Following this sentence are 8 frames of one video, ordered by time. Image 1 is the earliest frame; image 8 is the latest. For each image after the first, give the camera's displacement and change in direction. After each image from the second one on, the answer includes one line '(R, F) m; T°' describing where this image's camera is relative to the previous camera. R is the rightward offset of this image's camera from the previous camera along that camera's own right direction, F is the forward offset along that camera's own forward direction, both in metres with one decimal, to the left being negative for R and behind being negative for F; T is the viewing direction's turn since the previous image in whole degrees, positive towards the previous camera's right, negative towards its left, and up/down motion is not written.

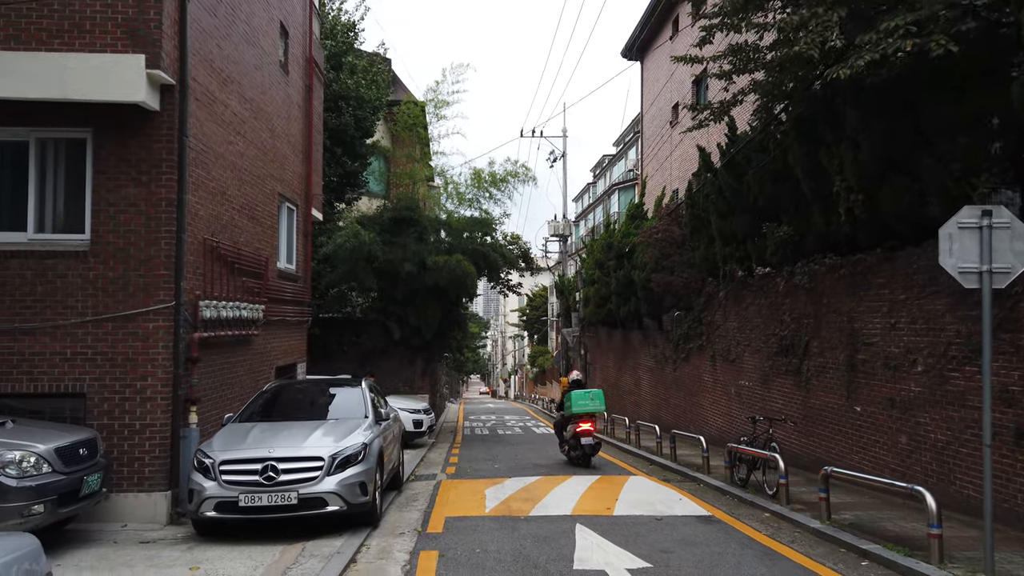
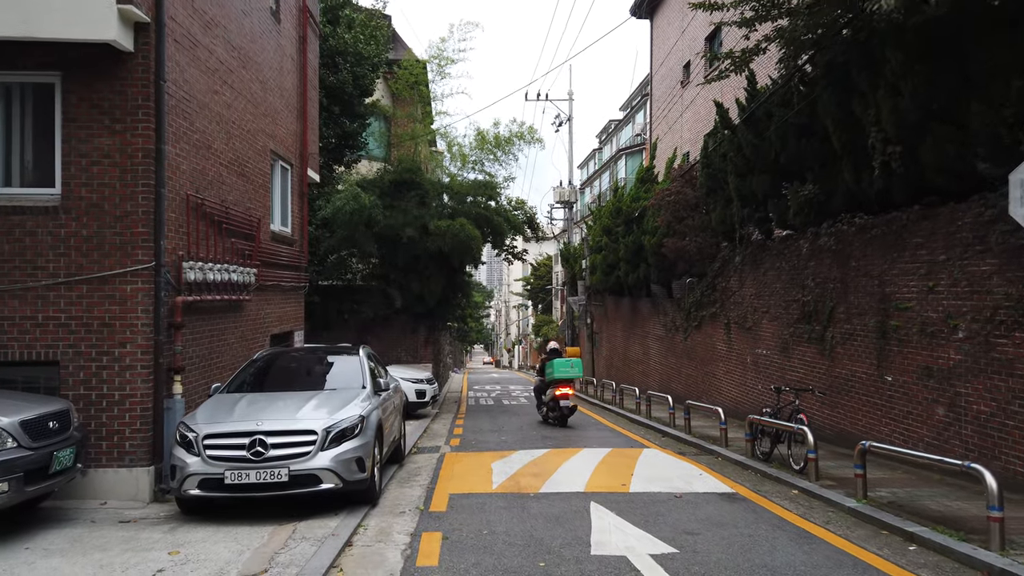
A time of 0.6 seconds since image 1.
(-0.1, +0.6) m; 0°
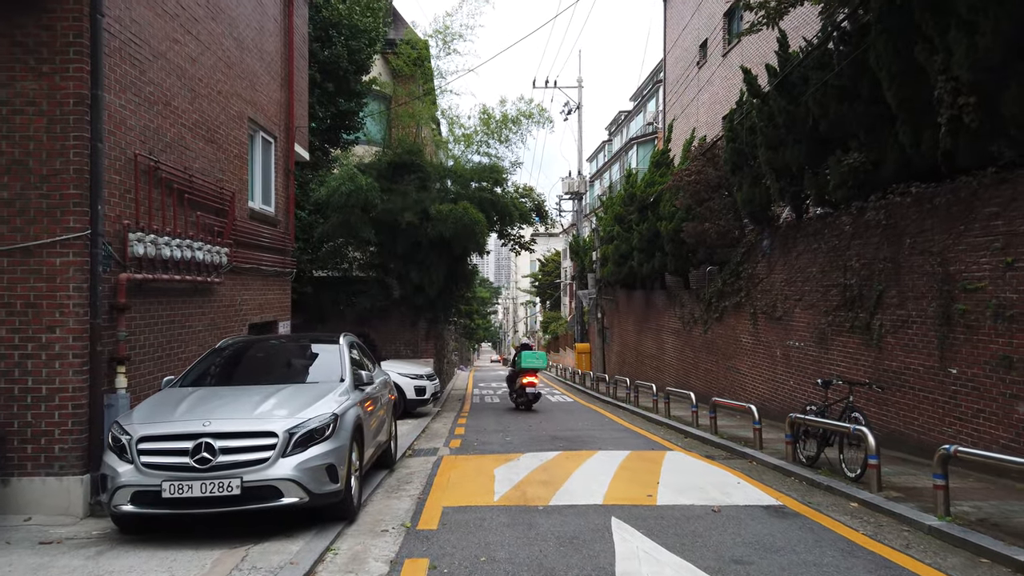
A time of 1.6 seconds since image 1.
(0.0, +1.1) m; -1°
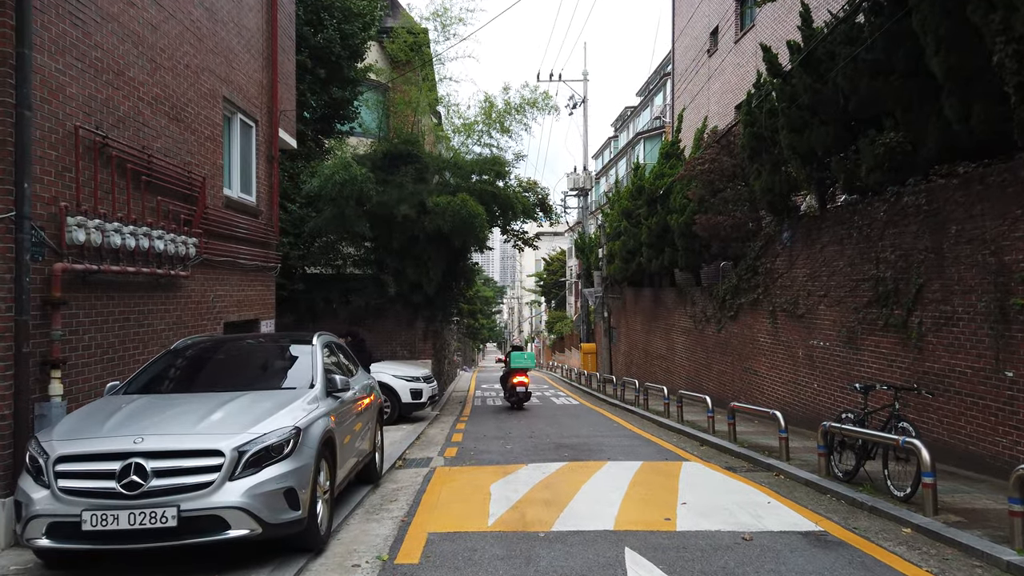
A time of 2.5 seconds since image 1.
(+0.1, +0.8) m; 0°
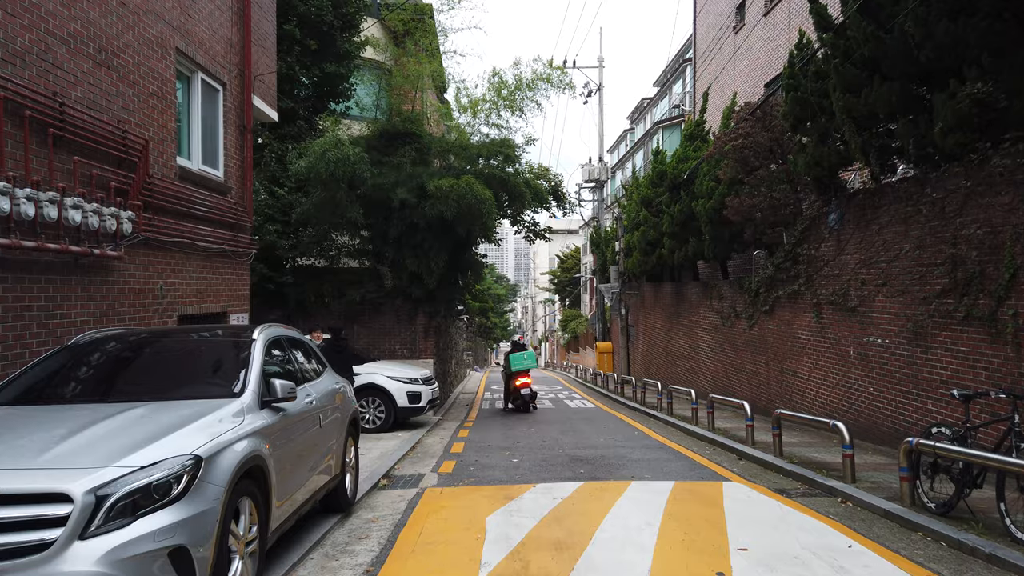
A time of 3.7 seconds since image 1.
(+0.1, +1.4) m; -1°
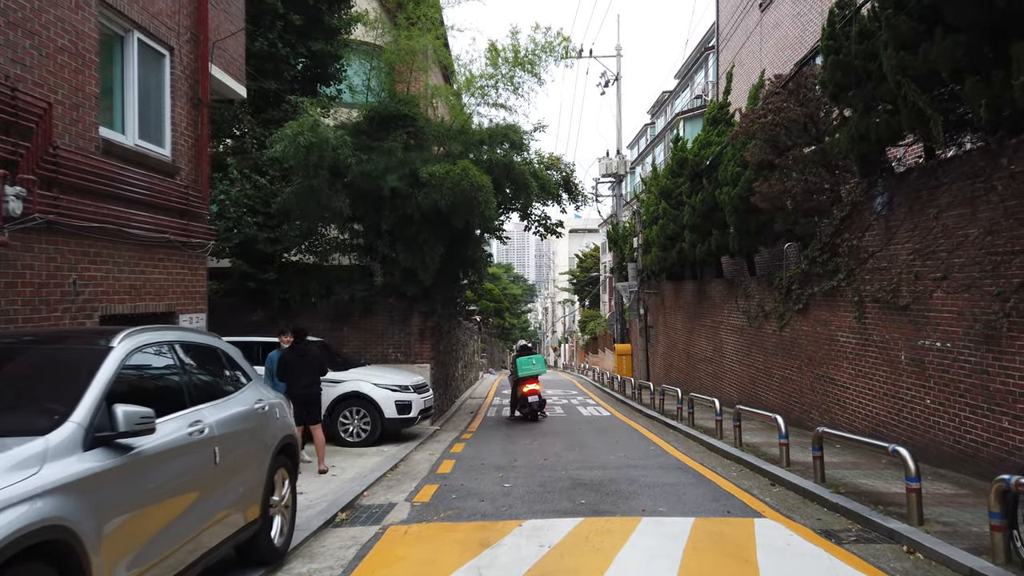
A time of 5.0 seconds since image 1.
(+0.3, +1.2) m; -2°
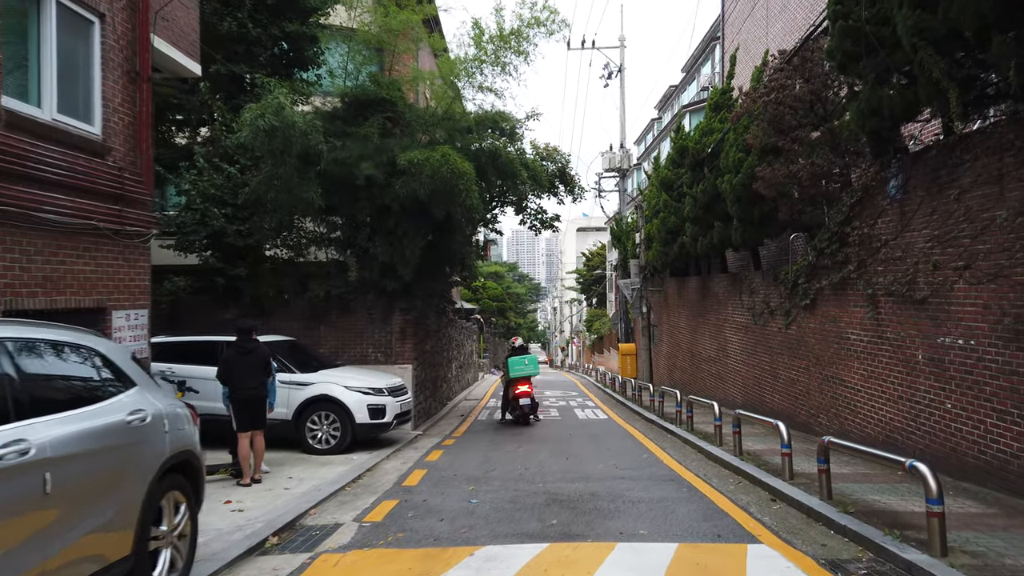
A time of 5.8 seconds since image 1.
(+0.4, +0.8) m; -1°
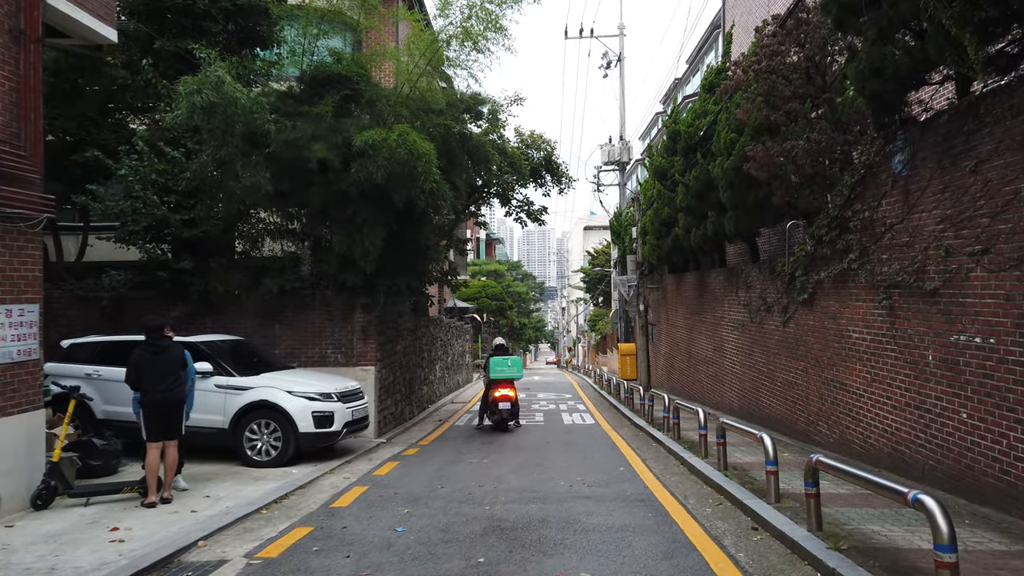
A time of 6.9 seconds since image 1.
(+0.6, +1.0) m; -1°
